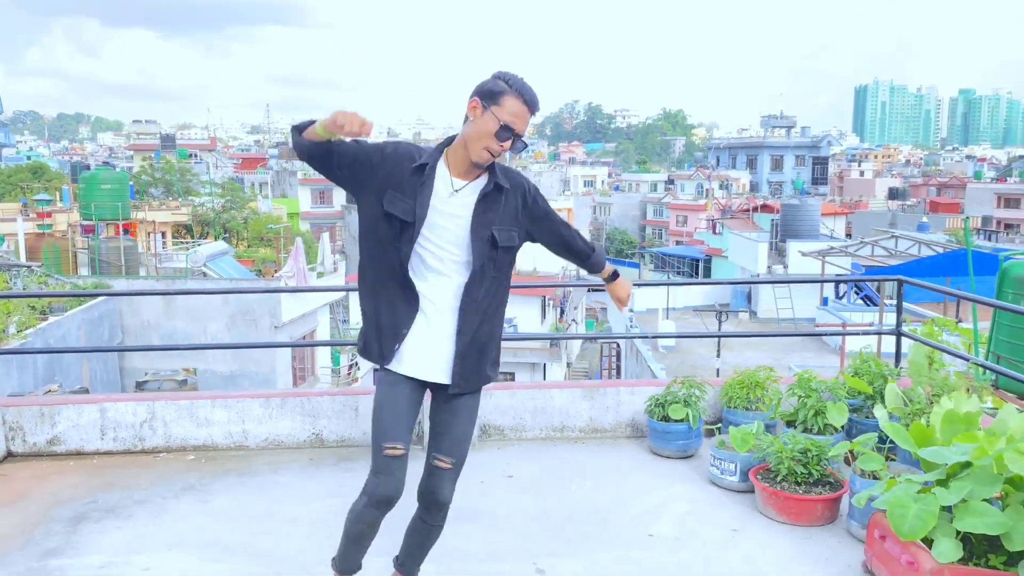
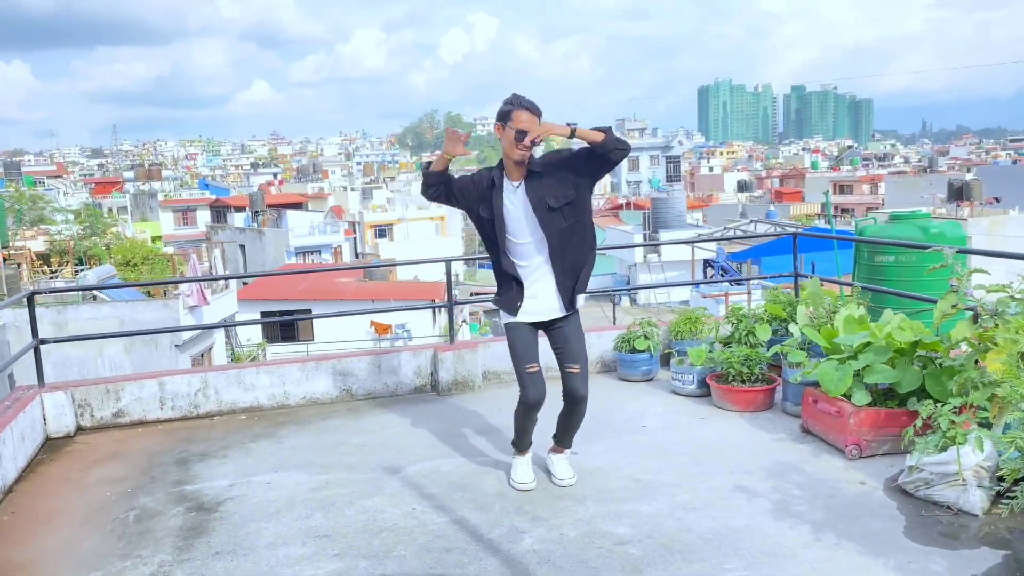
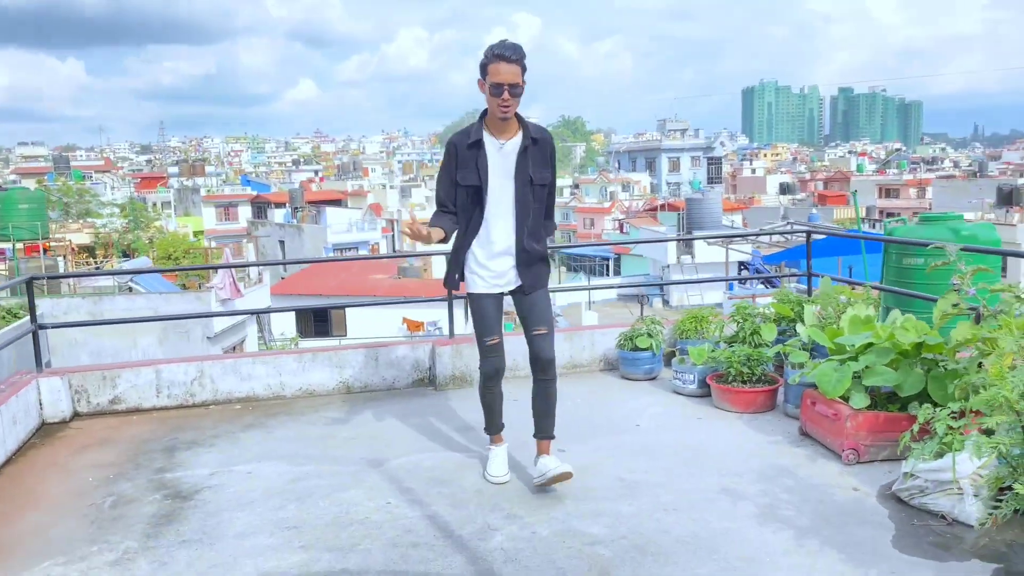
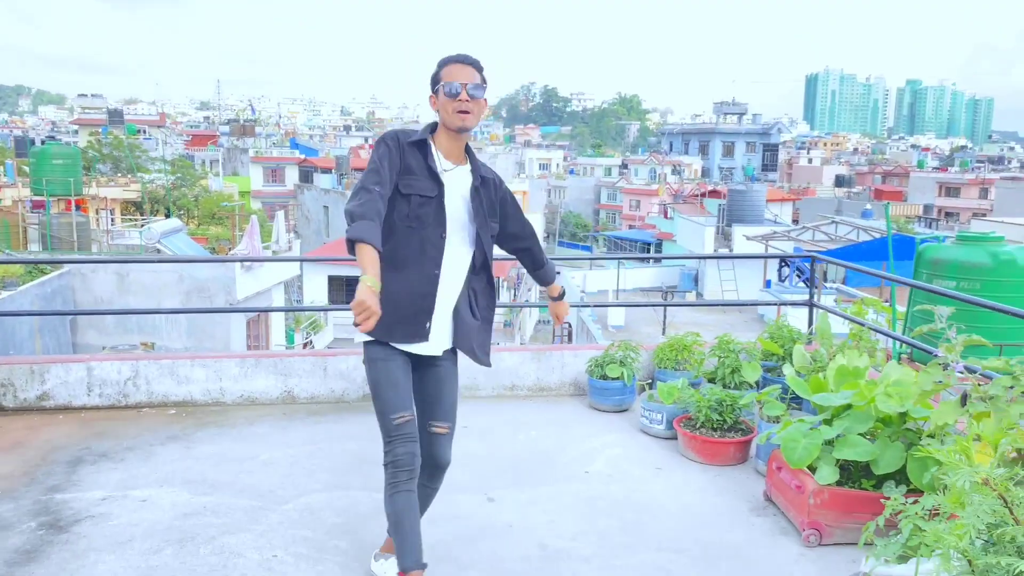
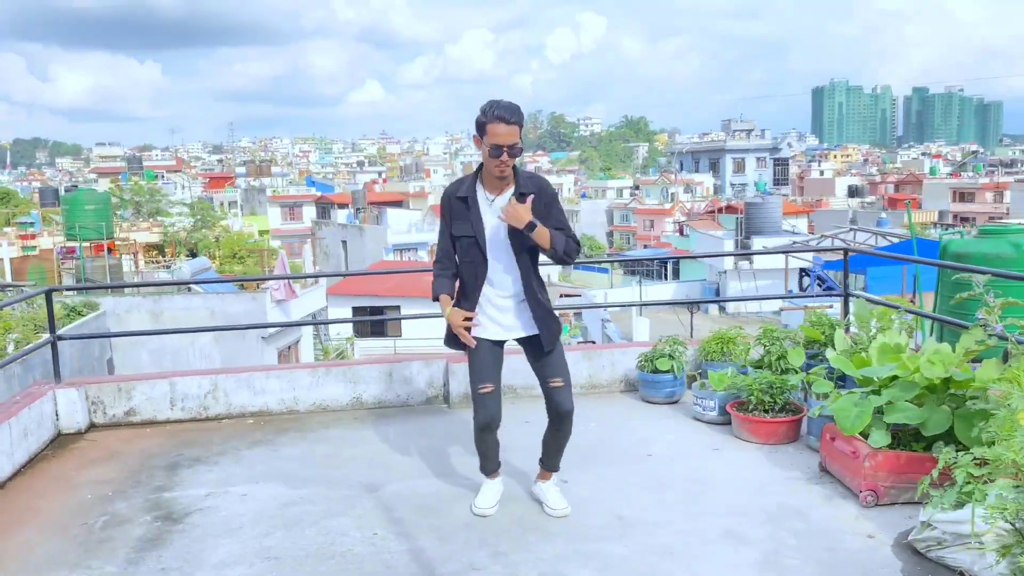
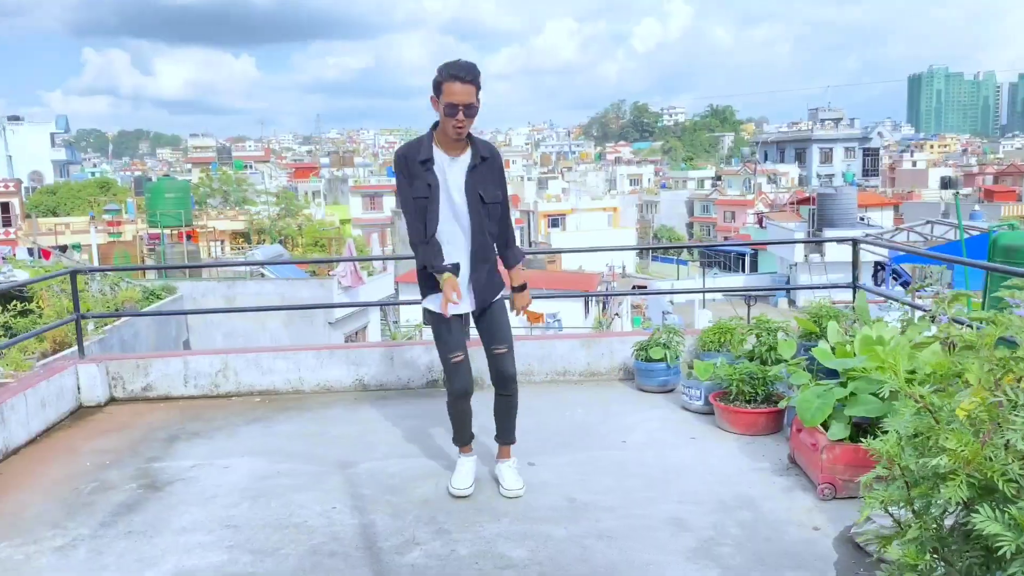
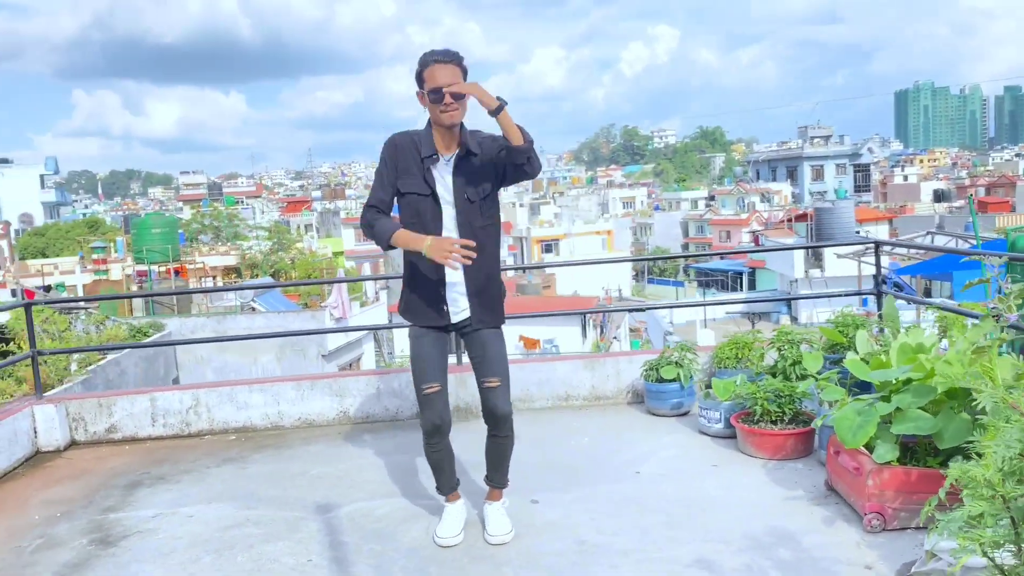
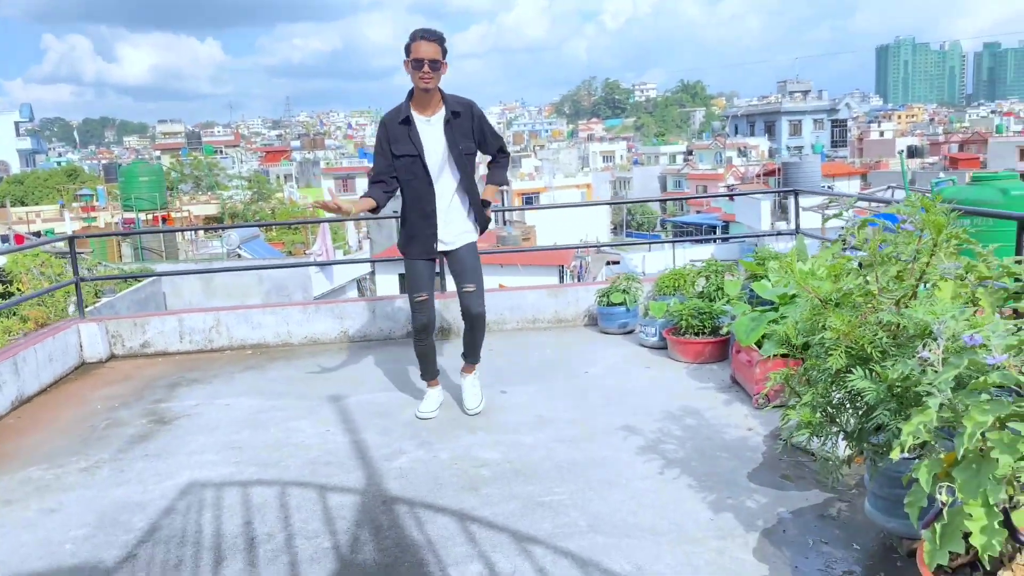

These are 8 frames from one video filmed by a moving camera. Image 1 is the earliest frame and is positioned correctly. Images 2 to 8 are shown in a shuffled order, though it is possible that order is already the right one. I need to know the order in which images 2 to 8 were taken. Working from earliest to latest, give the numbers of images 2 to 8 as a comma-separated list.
4, 6, 5, 3, 2, 7, 8
